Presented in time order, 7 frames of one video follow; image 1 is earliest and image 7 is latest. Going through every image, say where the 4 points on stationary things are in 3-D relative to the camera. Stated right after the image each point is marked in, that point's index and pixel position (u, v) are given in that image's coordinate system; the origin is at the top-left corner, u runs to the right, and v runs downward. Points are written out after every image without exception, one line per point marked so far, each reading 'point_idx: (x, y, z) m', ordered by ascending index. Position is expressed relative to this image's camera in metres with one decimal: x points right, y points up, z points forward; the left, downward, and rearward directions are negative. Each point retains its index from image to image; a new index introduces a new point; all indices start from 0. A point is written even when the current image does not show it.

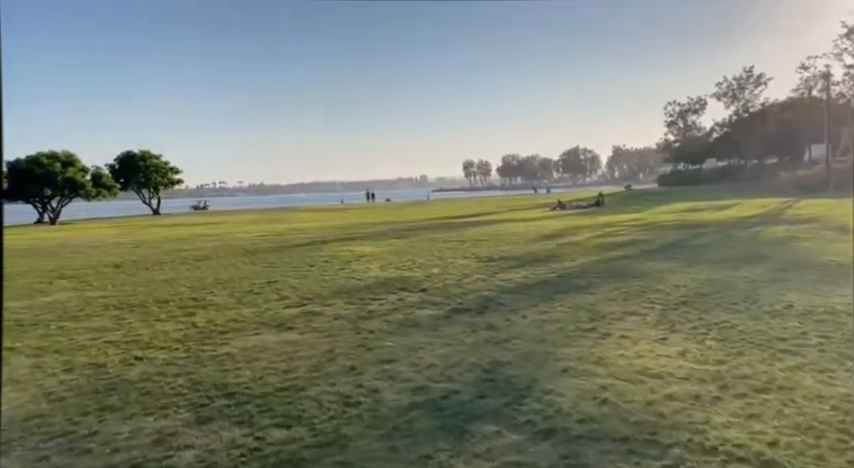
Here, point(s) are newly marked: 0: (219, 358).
0: (-1.5, -0.9, +4.4) m
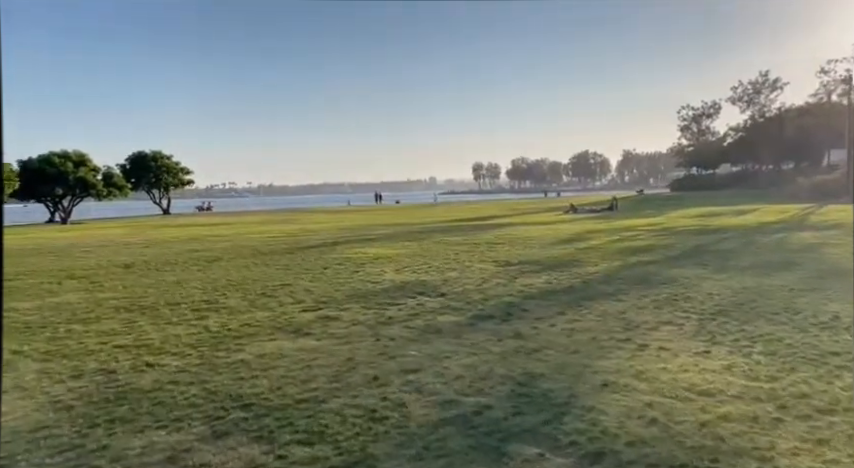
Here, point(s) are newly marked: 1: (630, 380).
0: (-1.4, -0.9, +4.2) m
1: (+1.2, -0.8, +3.5) m
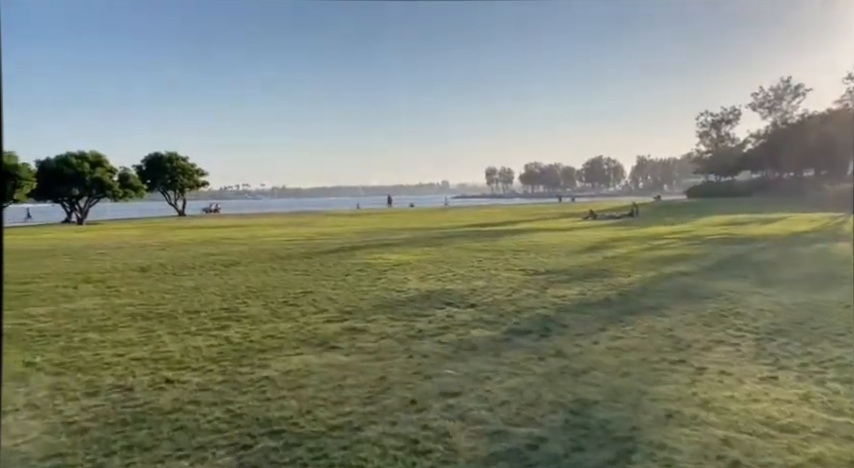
0: (-1.1, -1.0, +3.9) m
1: (+1.4, -0.9, +3.1) m
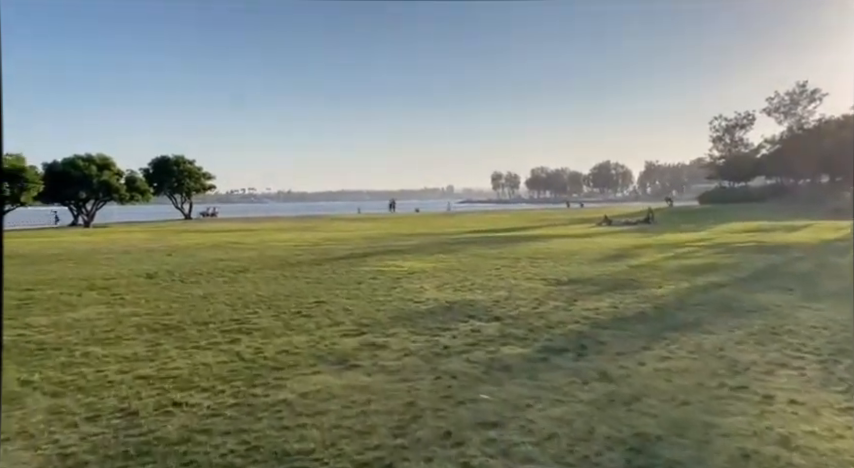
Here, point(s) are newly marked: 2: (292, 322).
0: (-0.9, -1.0, +3.6) m
1: (+1.6, -1.0, +2.7) m
2: (-1.4, -0.9, +6.0) m
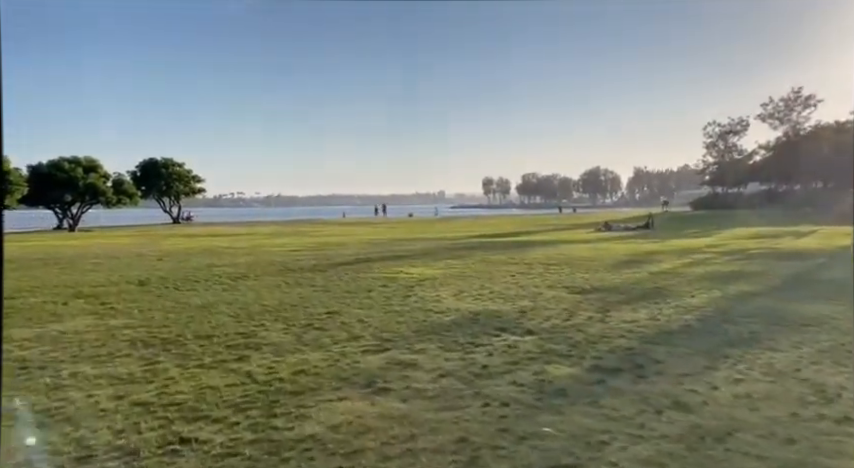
0: (-0.6, -1.1, +3.0) m
1: (+1.9, -1.0, +2.2) m
2: (-1.1, -0.9, +5.4) m
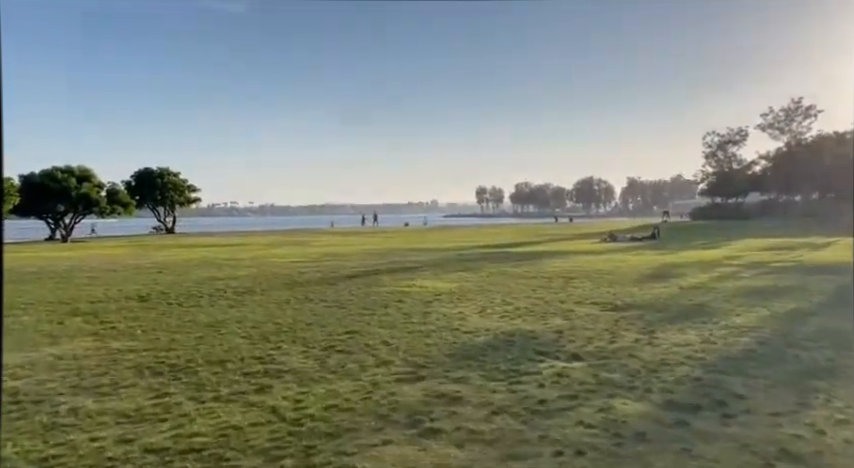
0: (-0.3, -1.1, +2.5) m
1: (+2.2, -1.1, +1.7) m
2: (-0.8, -1.1, +4.9) m
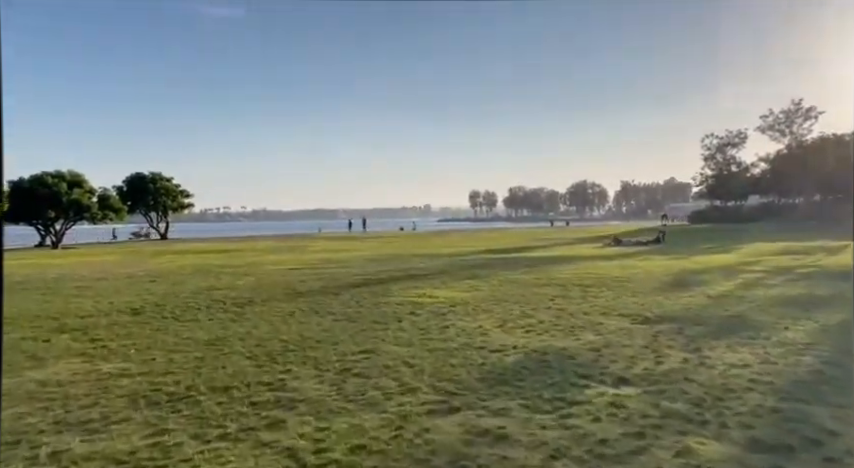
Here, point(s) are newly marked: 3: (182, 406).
0: (-0.1, -1.2, +1.9) m
1: (+2.5, -1.1, +1.2) m
2: (-0.6, -1.1, +4.4) m
3: (-1.7, -1.2, +4.0) m
